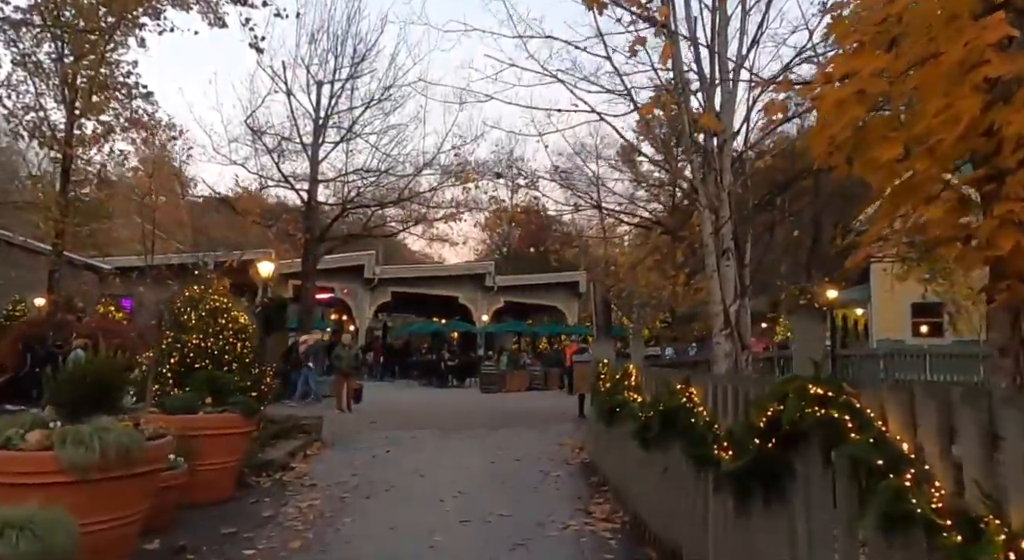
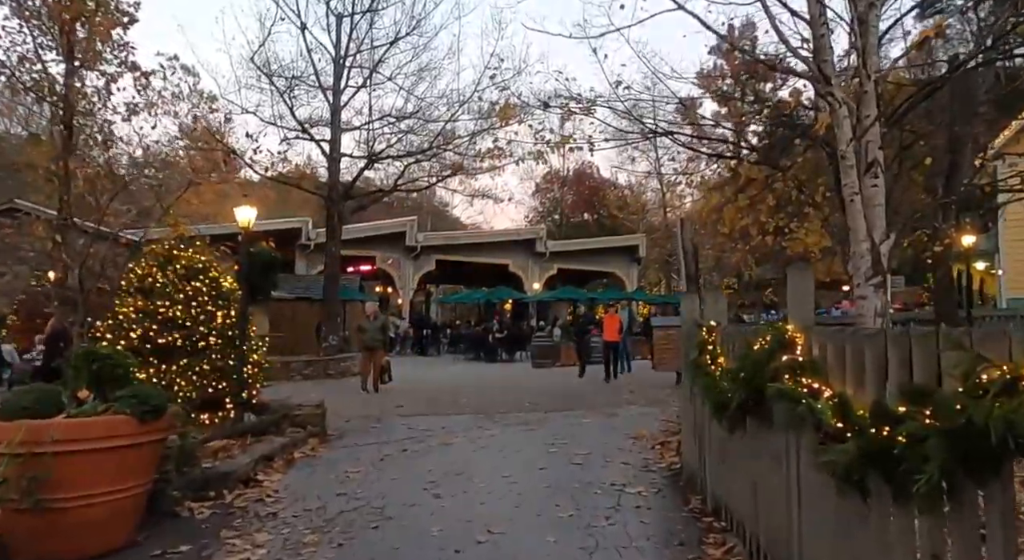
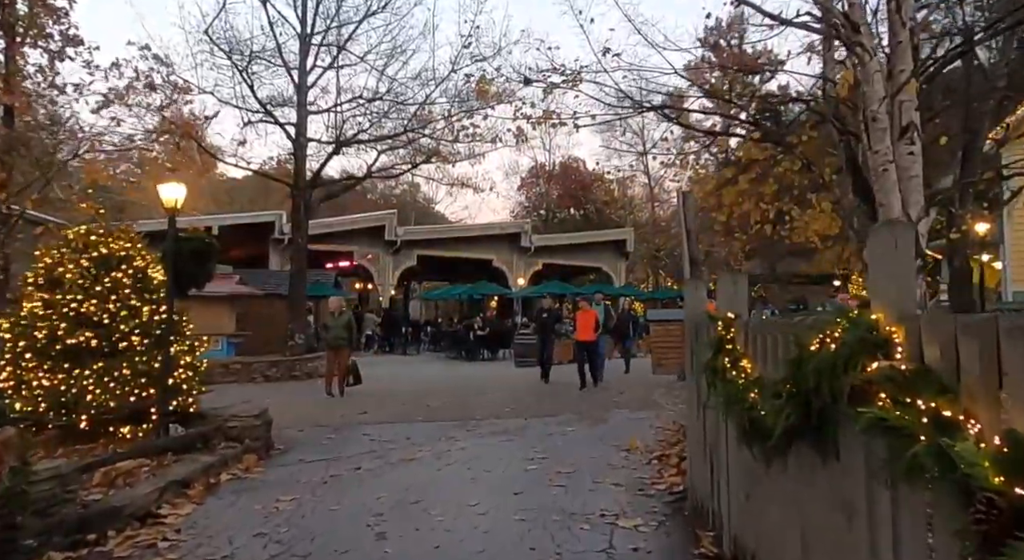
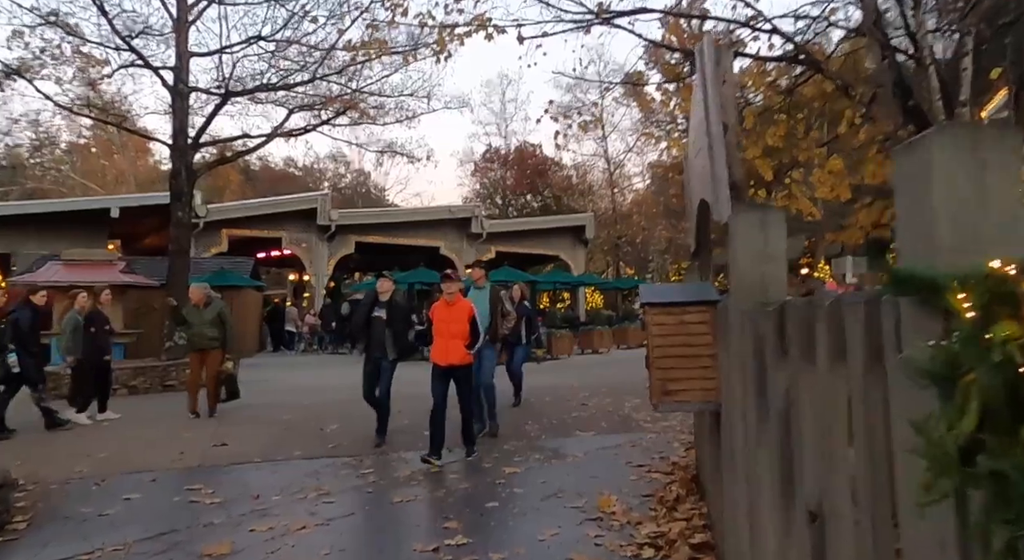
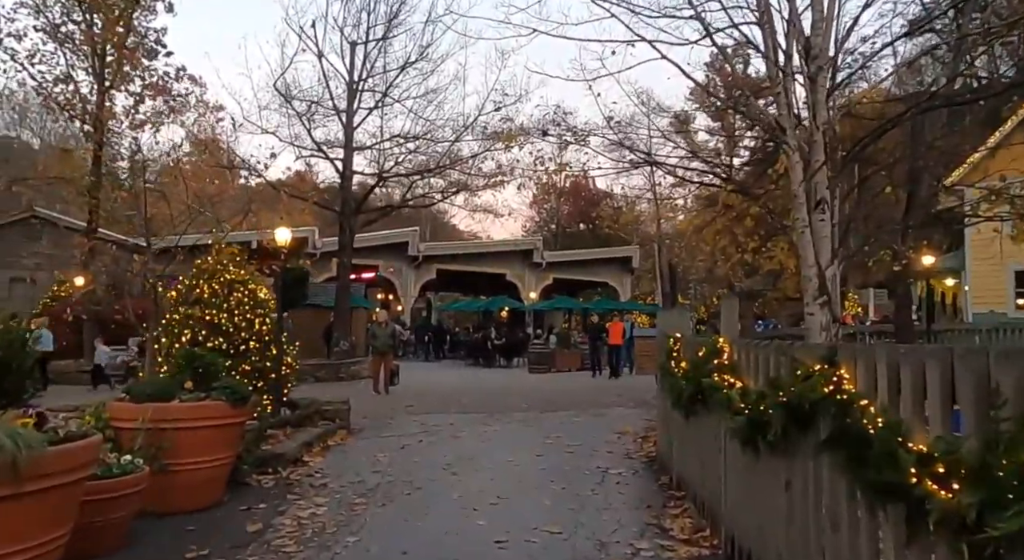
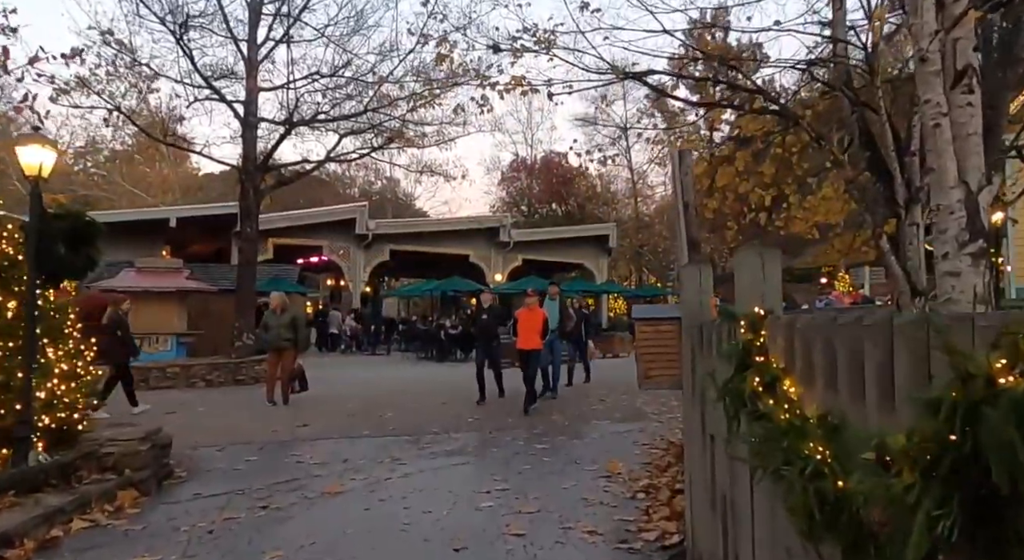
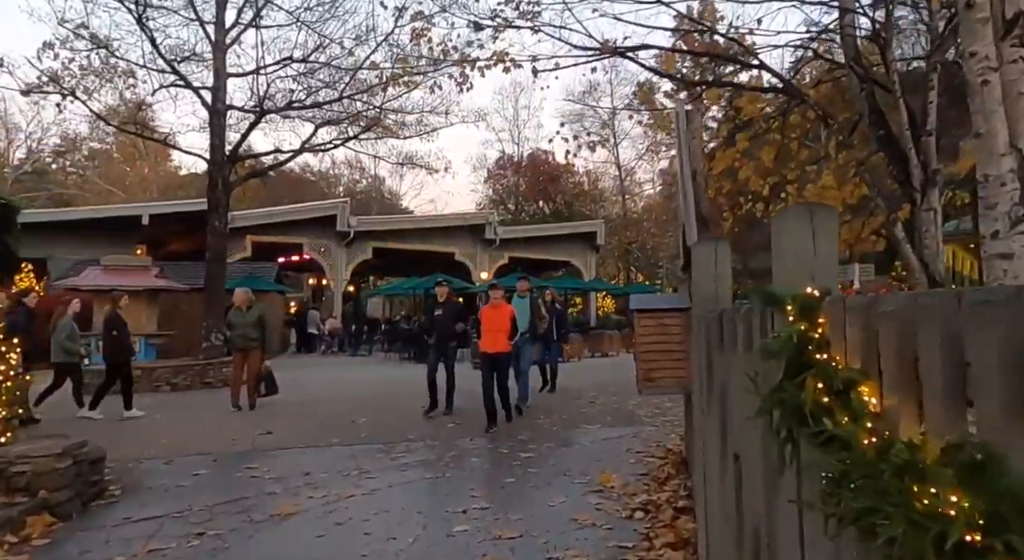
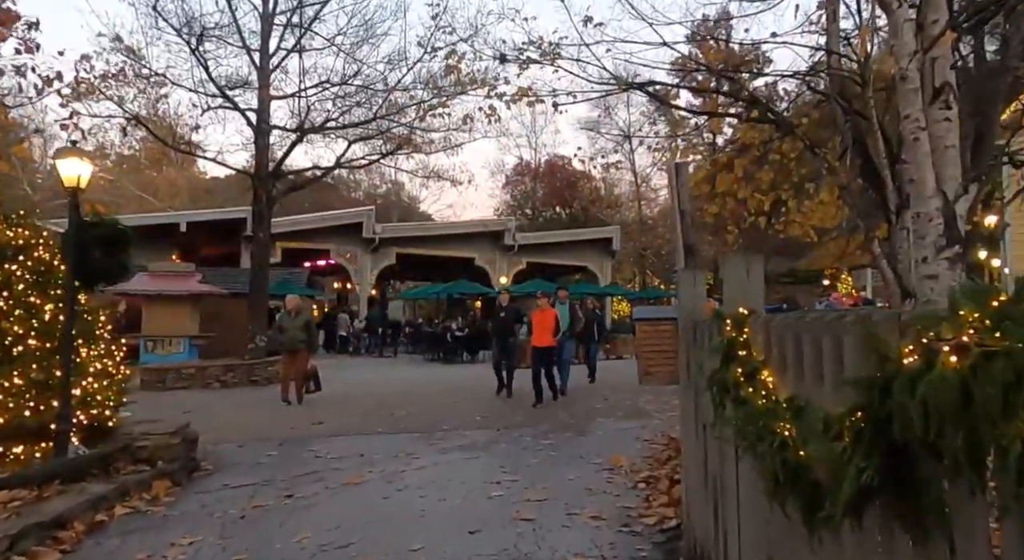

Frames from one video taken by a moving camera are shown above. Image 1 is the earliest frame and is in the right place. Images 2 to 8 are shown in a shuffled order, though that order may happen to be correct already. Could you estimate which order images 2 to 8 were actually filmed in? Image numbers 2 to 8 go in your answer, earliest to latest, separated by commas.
5, 2, 3, 8, 6, 7, 4
